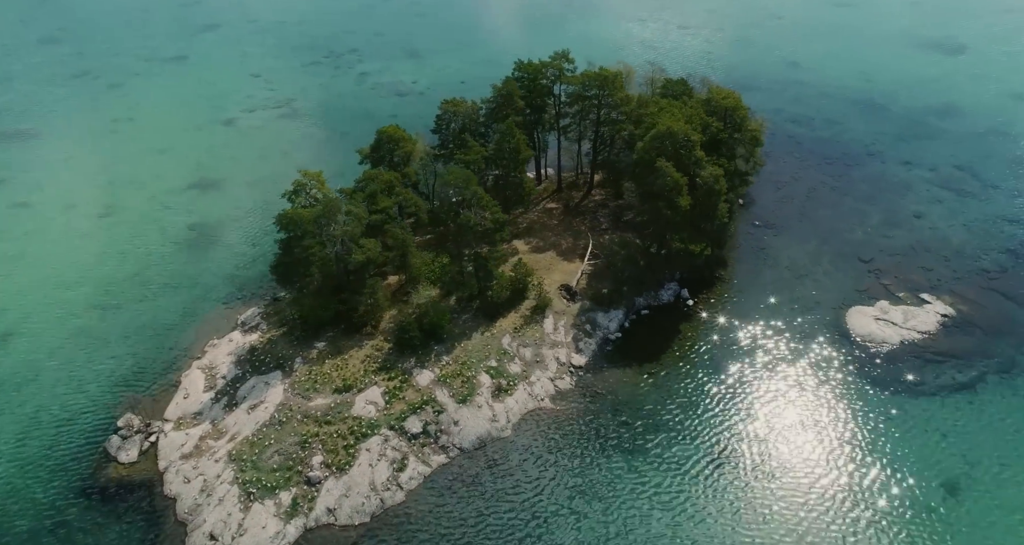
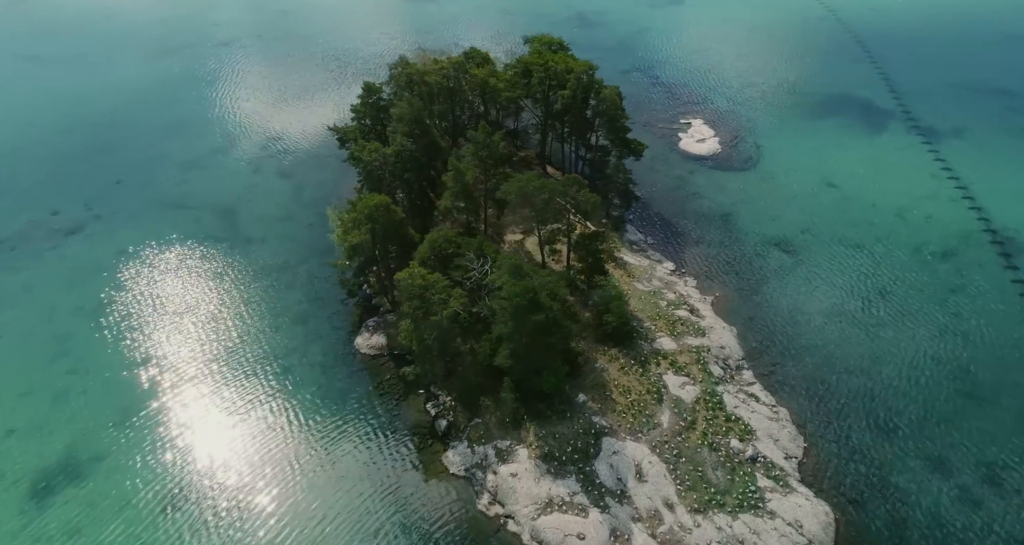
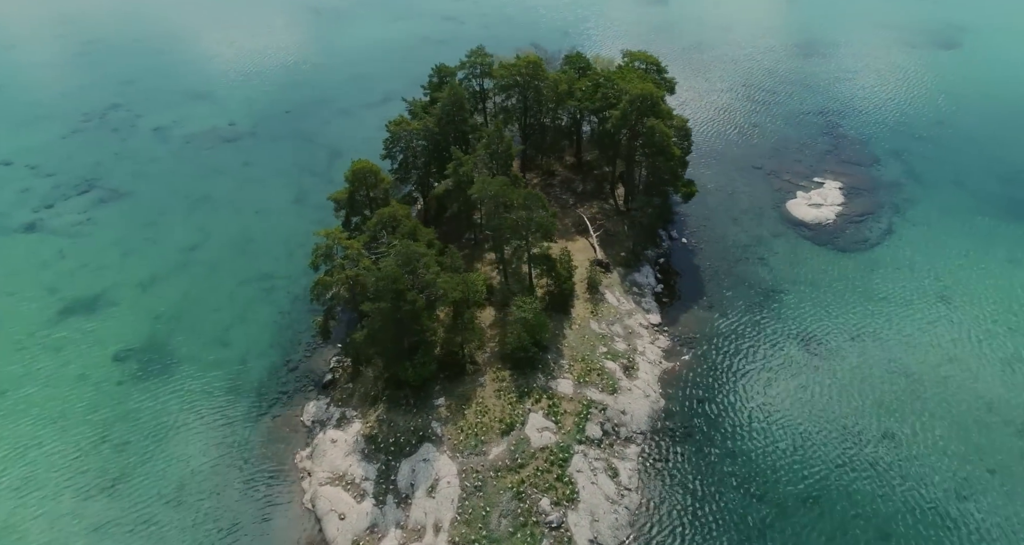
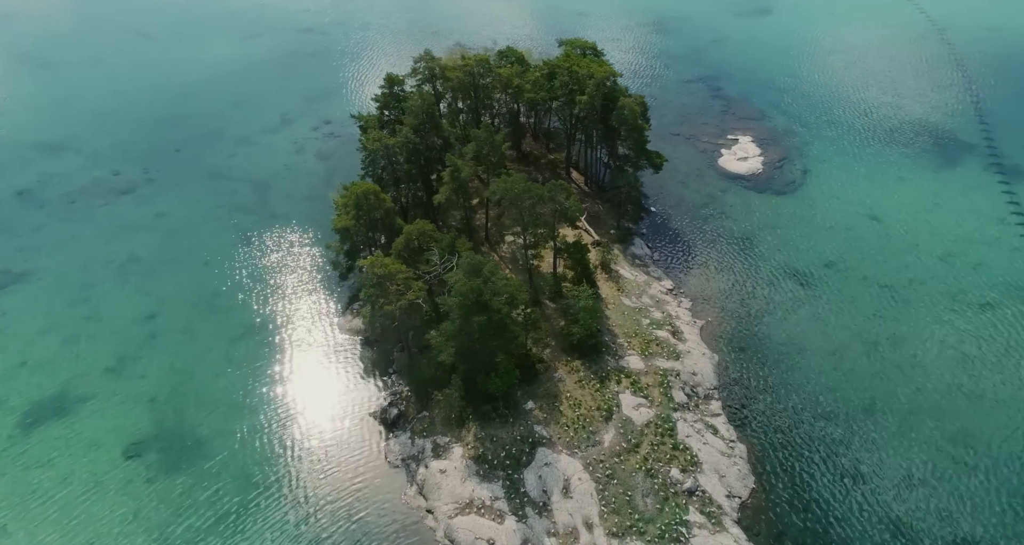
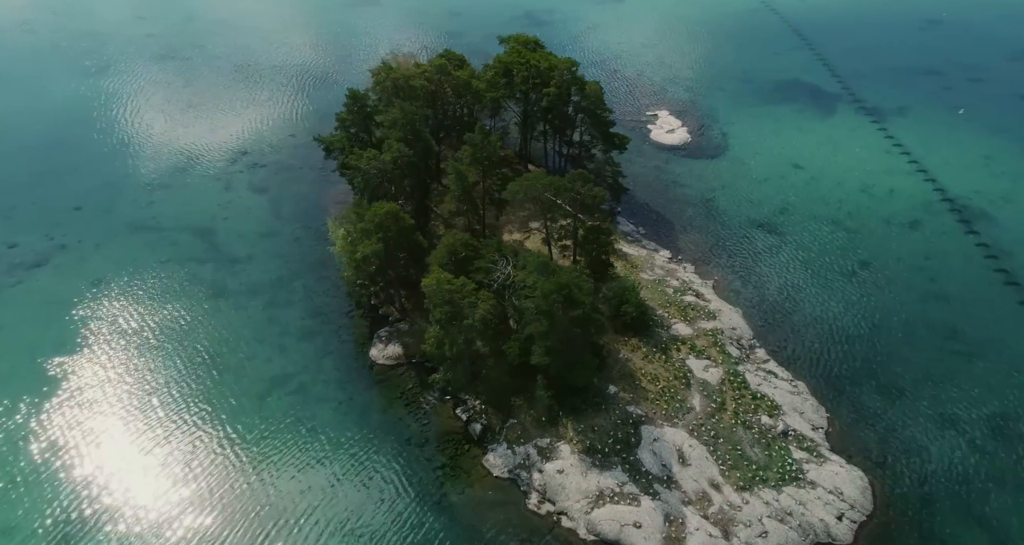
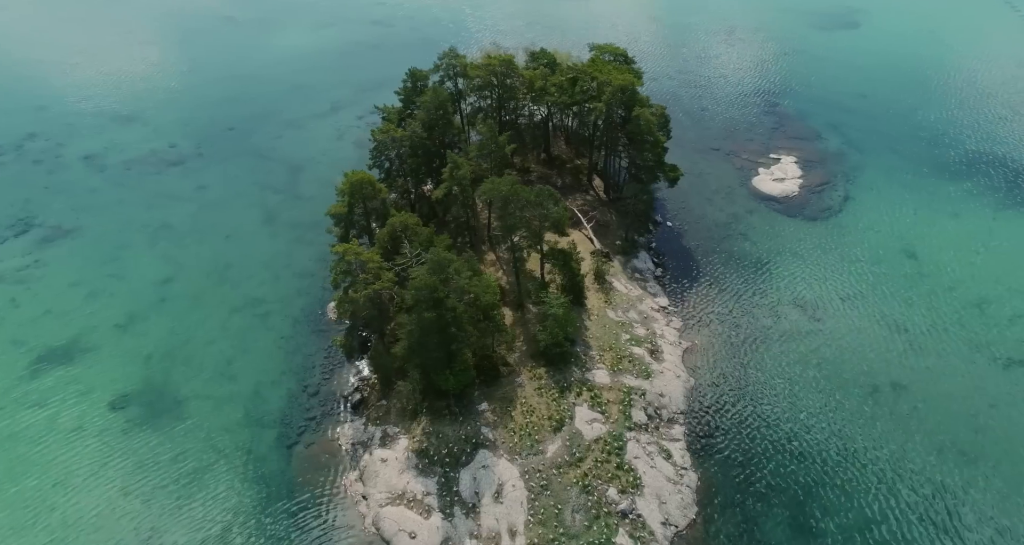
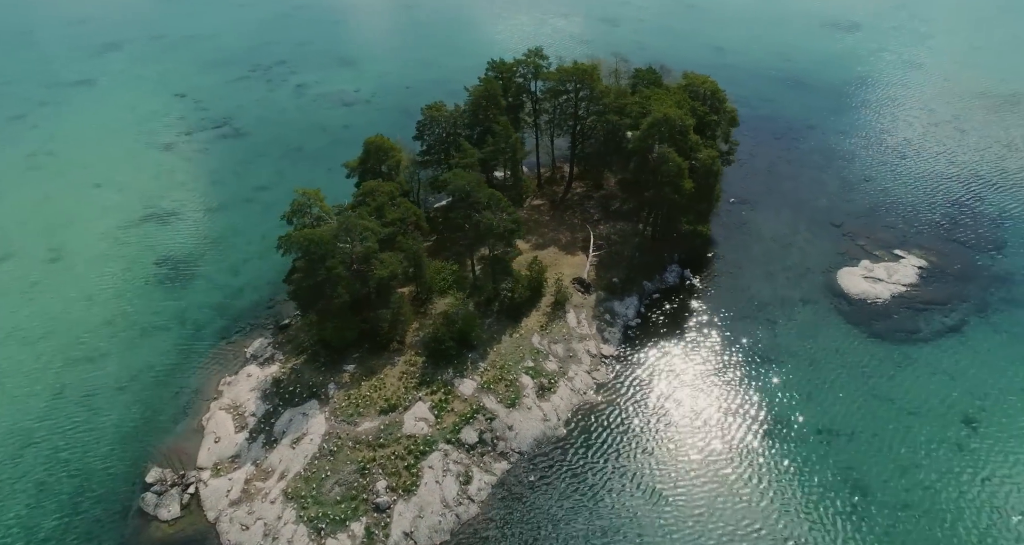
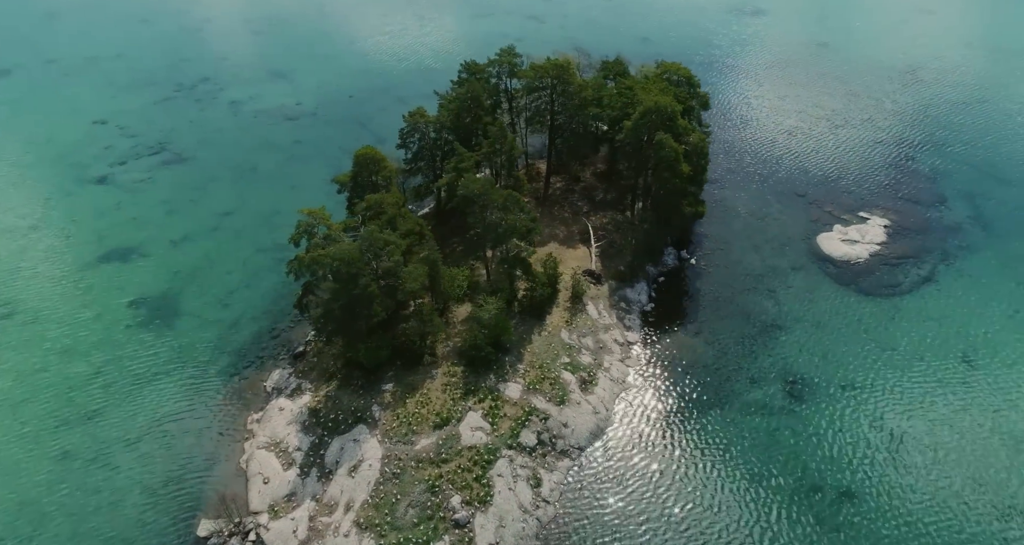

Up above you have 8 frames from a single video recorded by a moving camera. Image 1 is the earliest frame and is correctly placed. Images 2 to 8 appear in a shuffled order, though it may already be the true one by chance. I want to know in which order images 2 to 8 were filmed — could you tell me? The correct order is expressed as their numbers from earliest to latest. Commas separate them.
7, 8, 3, 6, 4, 2, 5
